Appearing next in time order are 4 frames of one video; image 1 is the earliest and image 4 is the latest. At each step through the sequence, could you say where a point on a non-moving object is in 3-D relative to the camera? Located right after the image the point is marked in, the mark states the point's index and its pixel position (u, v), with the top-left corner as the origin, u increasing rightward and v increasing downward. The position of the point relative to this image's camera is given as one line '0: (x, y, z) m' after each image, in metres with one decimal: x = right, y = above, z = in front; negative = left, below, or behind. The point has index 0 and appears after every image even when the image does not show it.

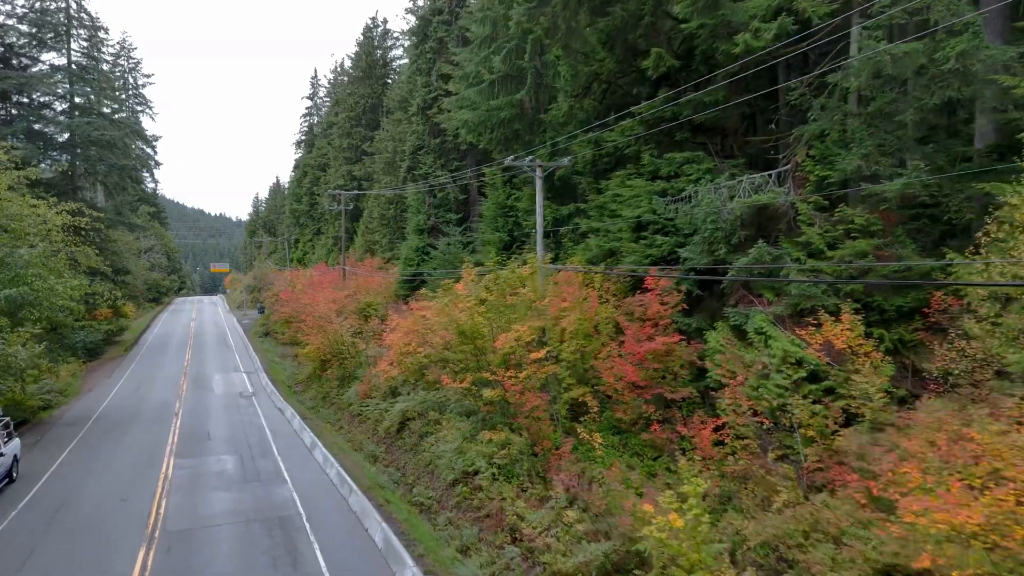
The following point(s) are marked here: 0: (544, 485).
0: (+0.6, -3.7, +12.9) m
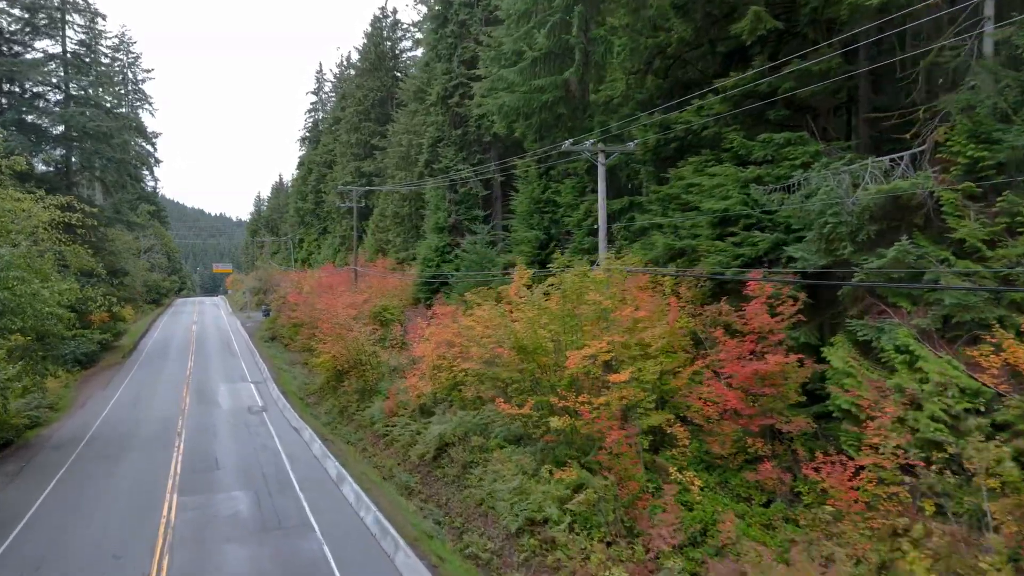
0: (+1.9, -3.8, +10.4) m
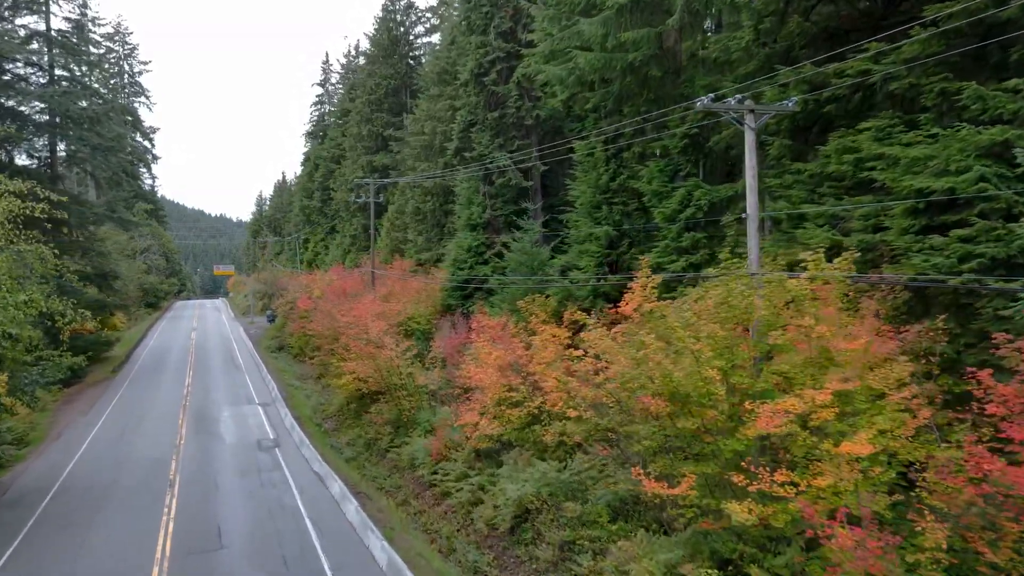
0: (+3.7, -4.0, +6.2) m
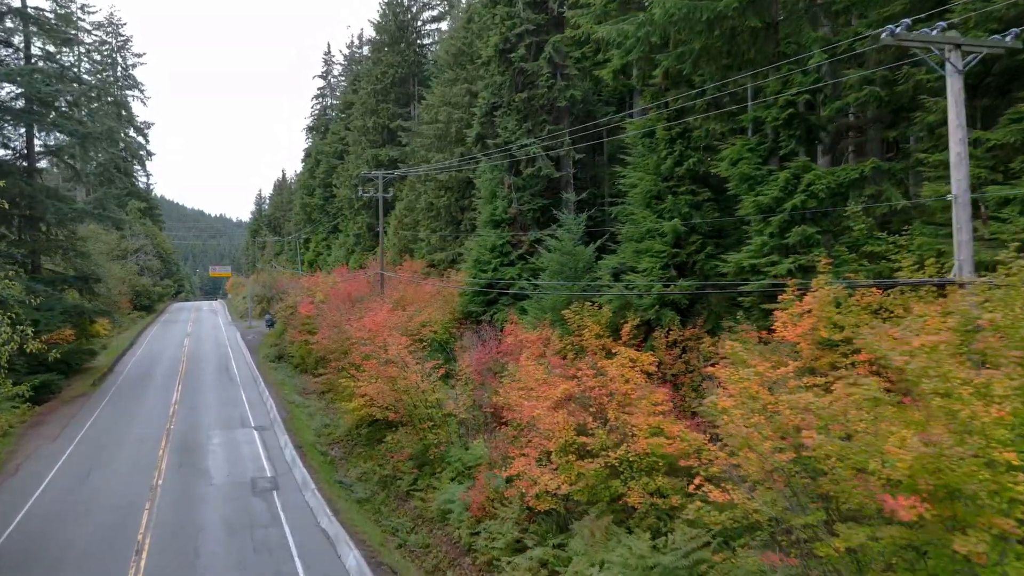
0: (+4.8, -4.2, +2.8) m
